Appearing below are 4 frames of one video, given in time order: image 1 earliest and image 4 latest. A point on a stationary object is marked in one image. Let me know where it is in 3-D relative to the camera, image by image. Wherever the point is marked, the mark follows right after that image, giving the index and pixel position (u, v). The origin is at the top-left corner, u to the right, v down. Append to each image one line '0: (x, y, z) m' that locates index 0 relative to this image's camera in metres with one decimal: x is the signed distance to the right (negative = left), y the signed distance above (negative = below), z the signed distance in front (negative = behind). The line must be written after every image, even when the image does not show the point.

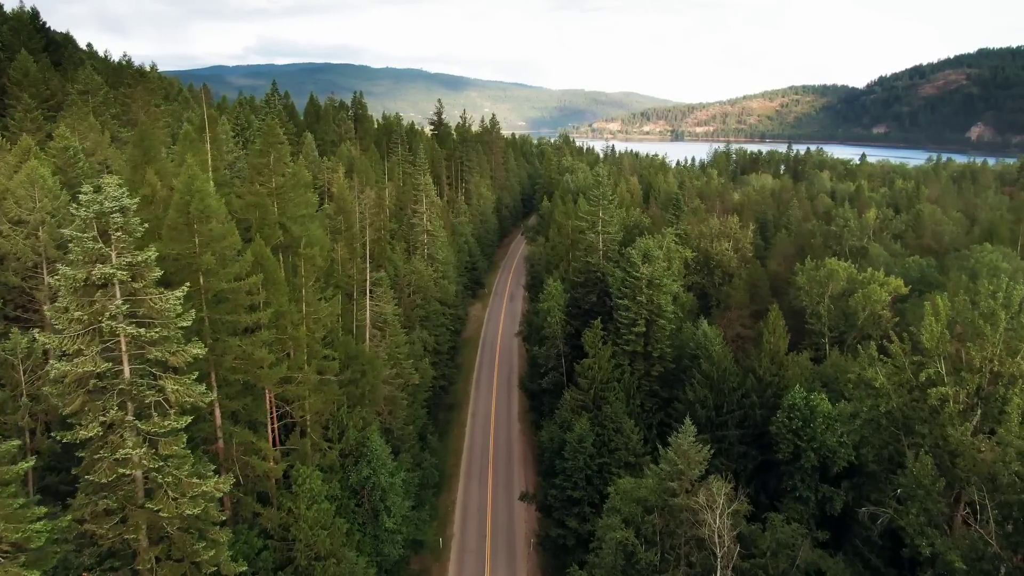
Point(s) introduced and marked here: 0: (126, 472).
0: (-14.1, -6.7, +18.5) m
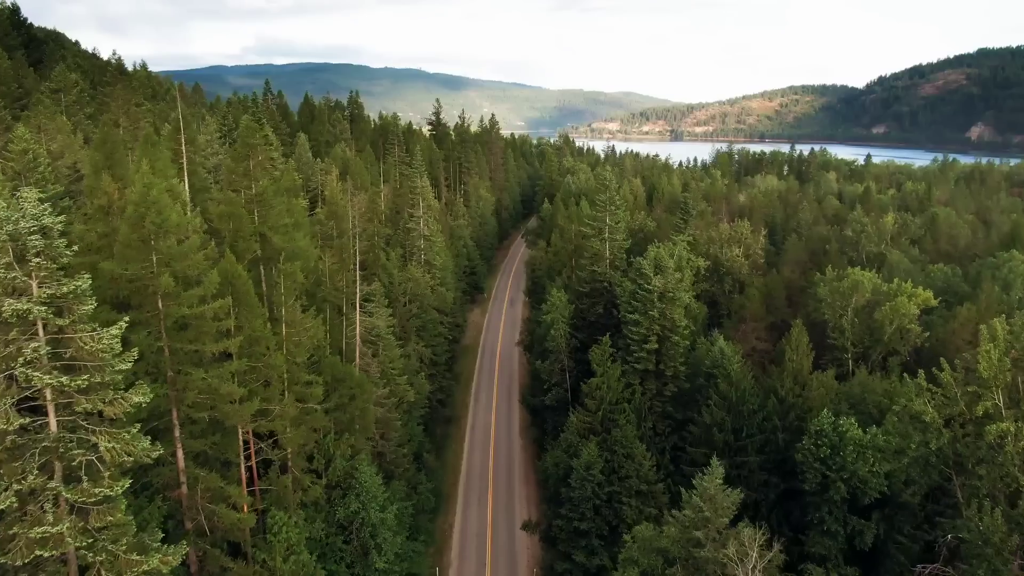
0: (-13.9, -7.9, +15.1) m
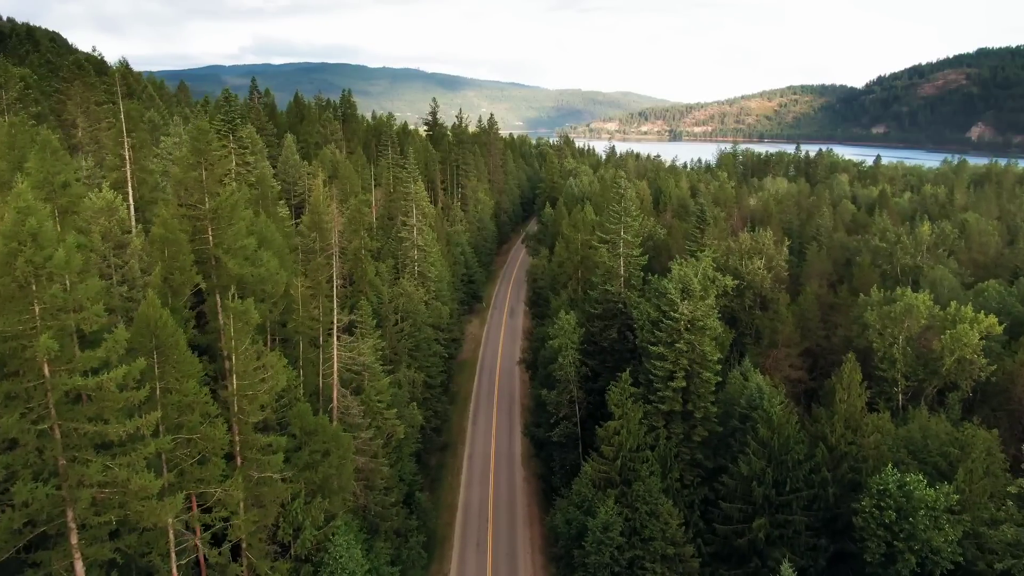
0: (-13.5, -9.9, +9.1) m
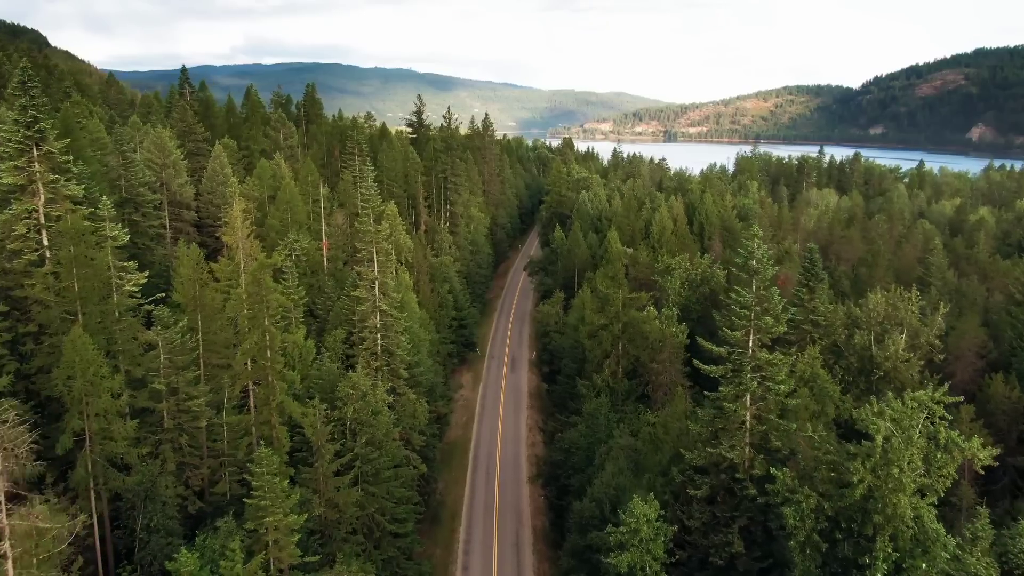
0: (-11.8, -17.7, -14.1) m
